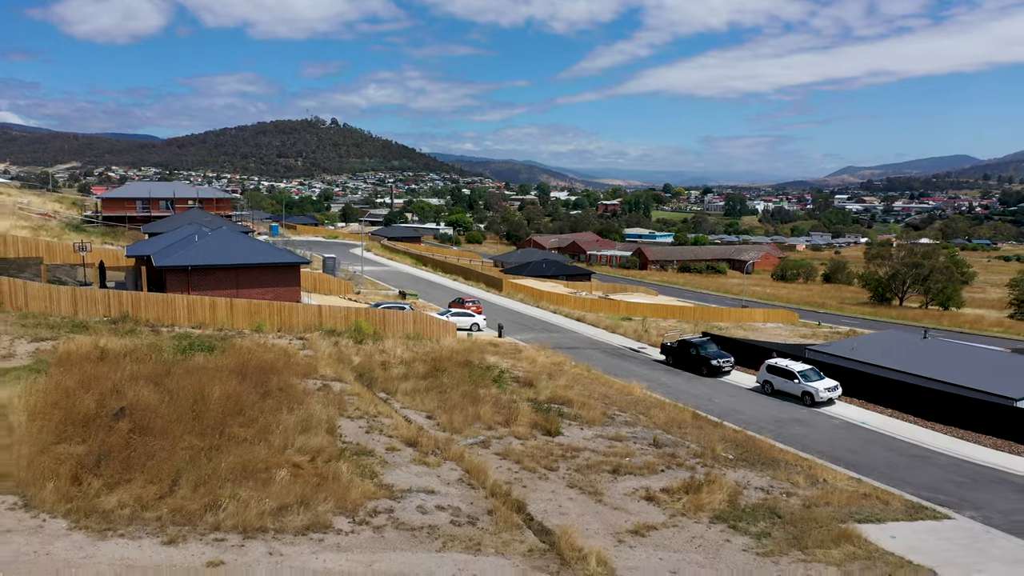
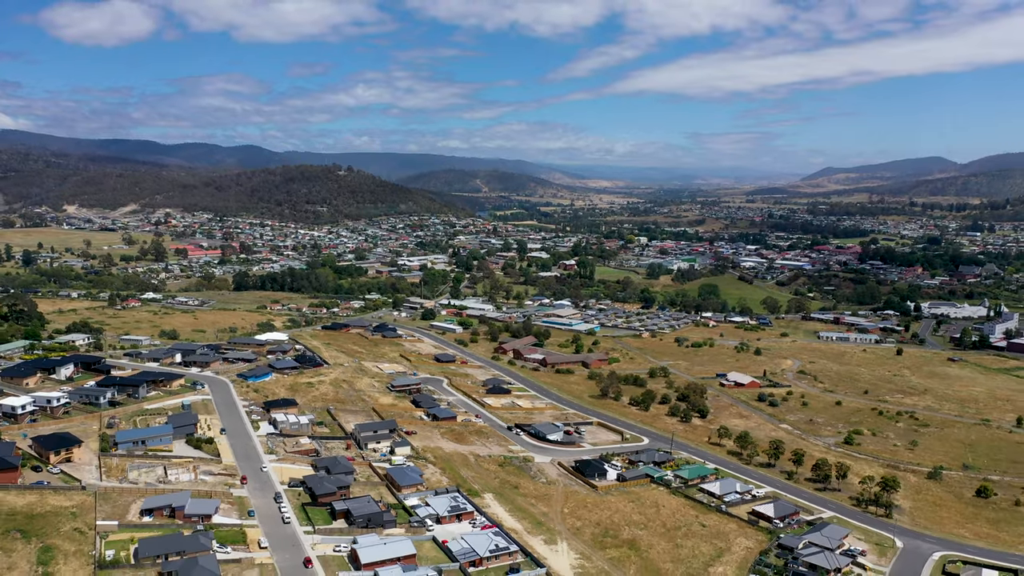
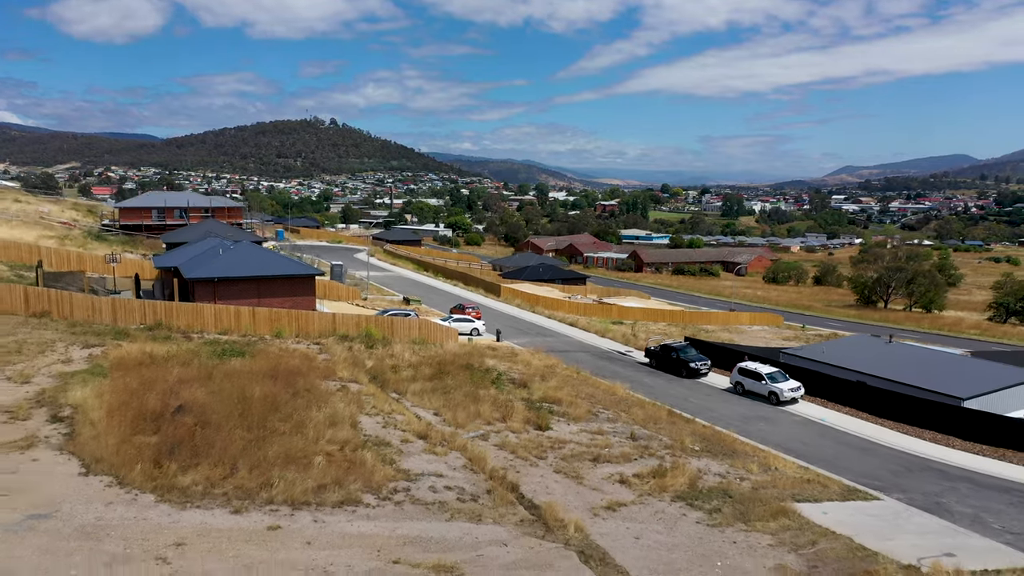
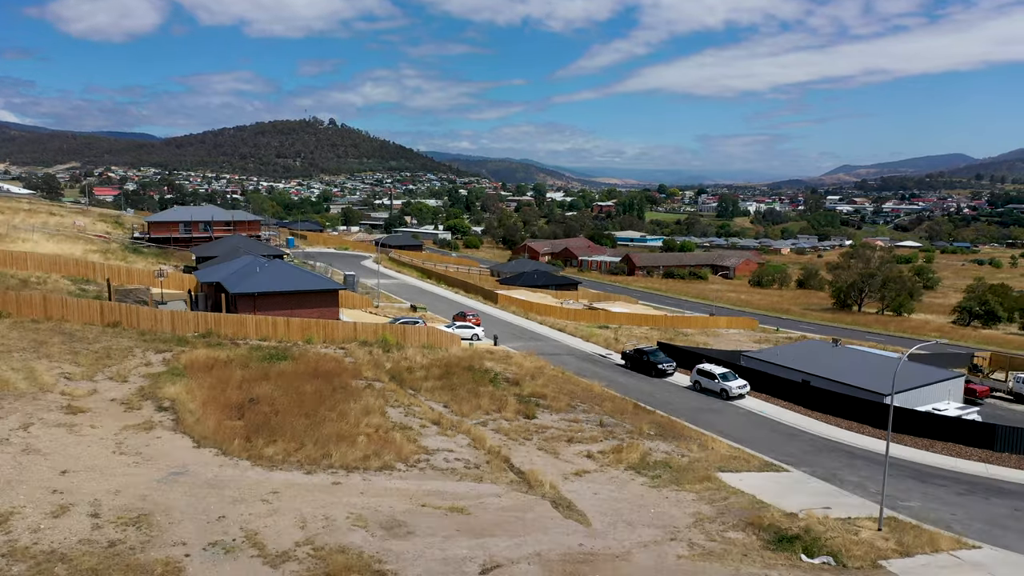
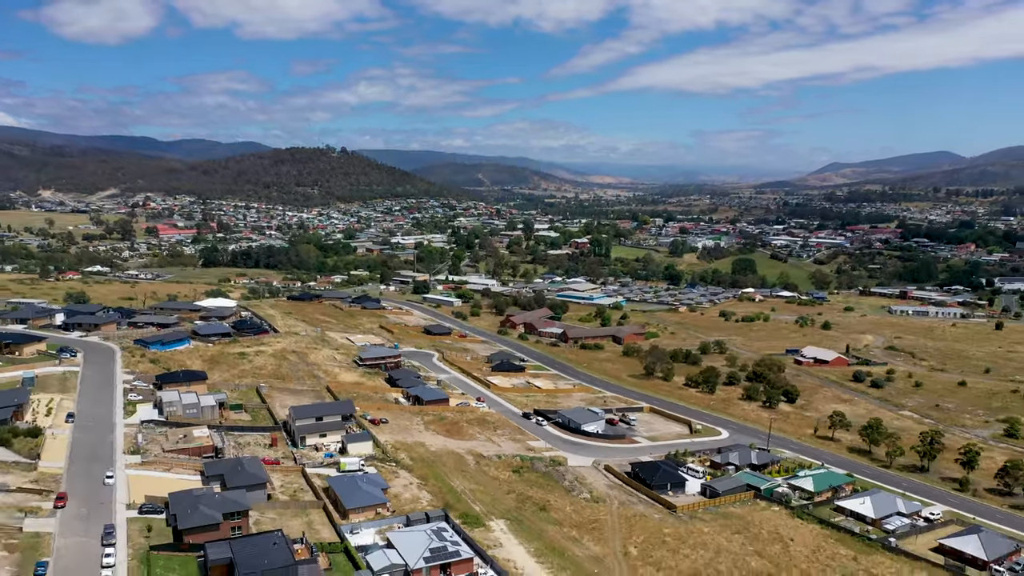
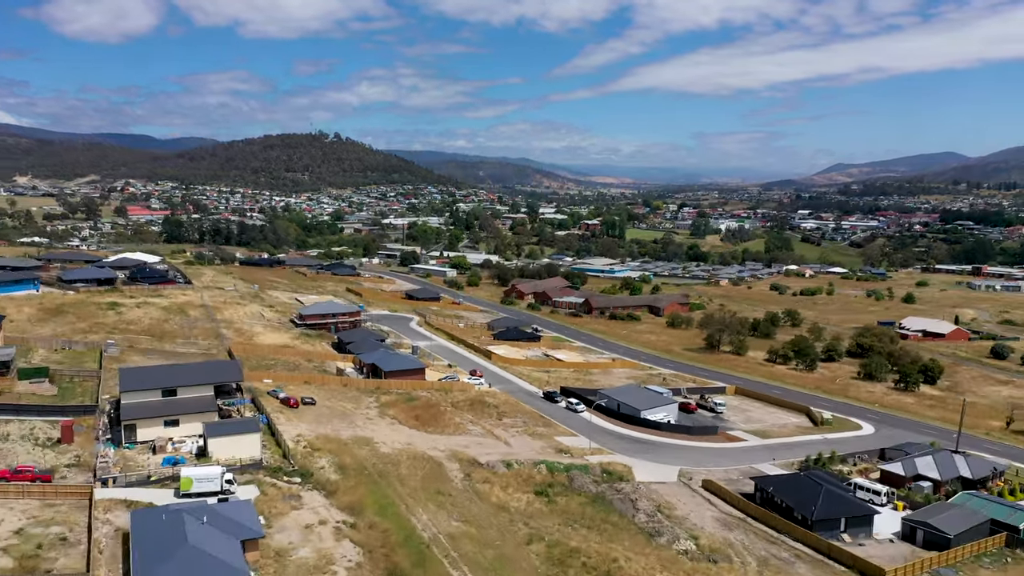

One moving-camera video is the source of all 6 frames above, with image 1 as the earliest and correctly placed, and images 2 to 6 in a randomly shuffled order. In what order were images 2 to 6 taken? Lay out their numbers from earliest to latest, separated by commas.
3, 4, 6, 5, 2
